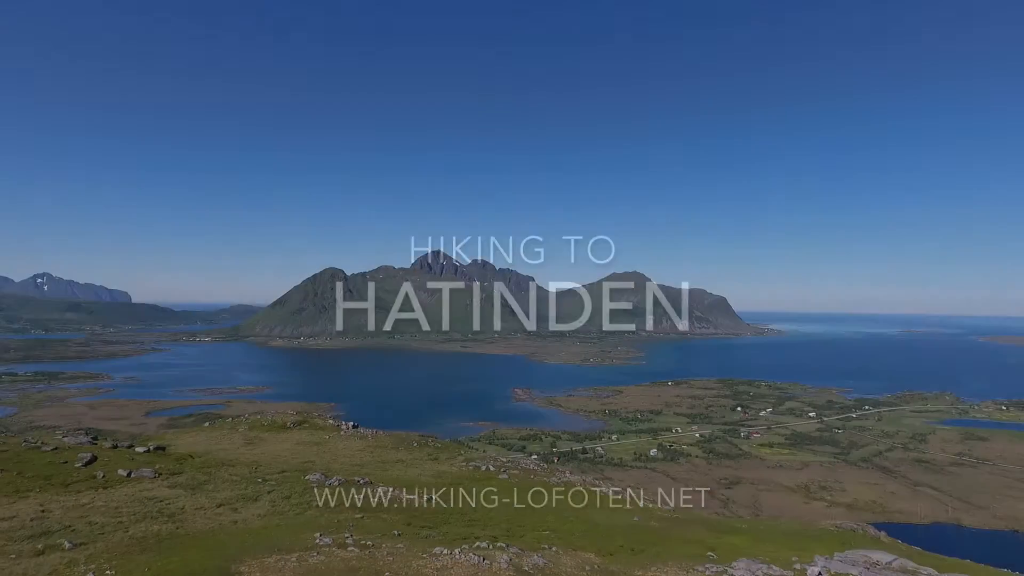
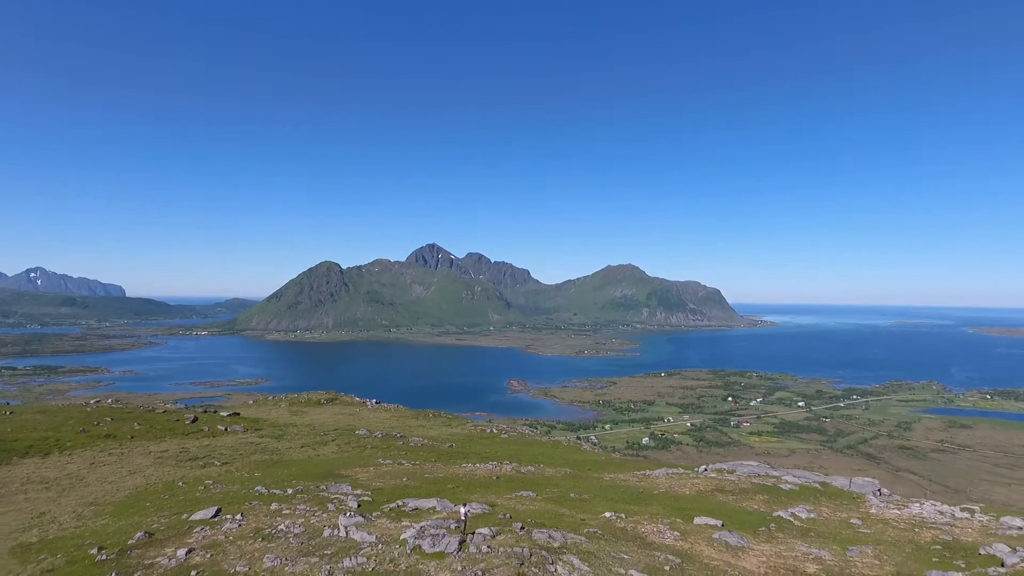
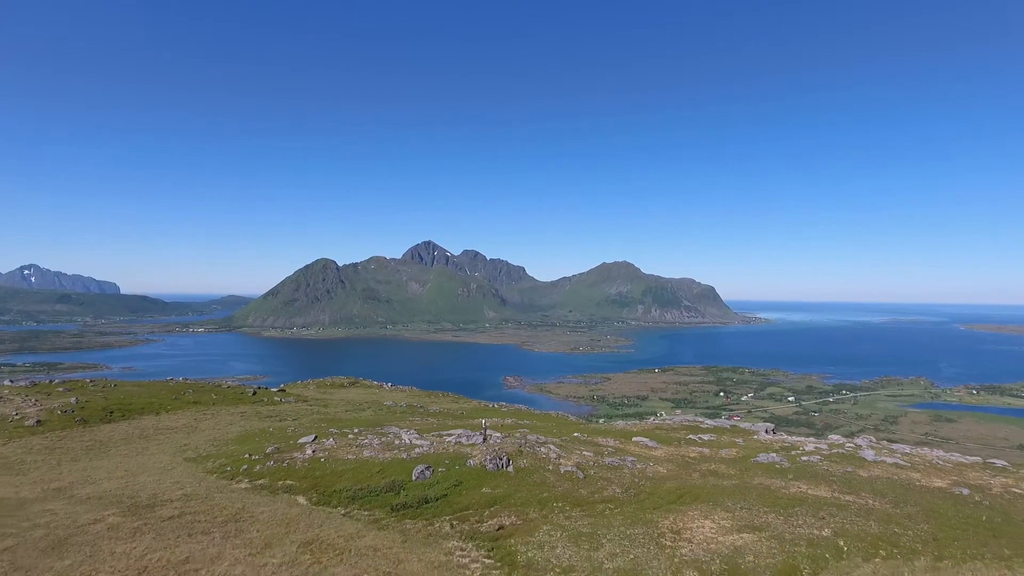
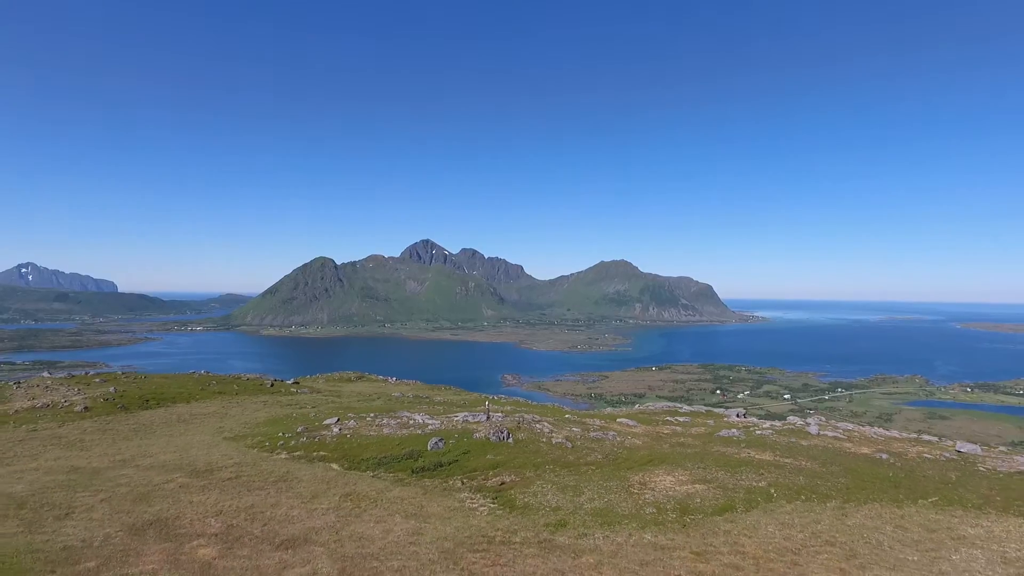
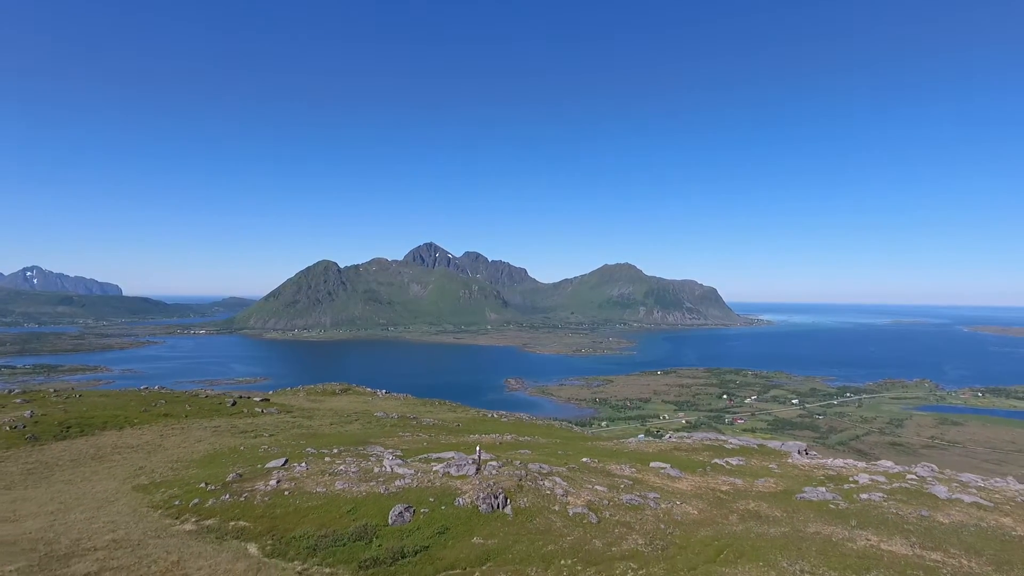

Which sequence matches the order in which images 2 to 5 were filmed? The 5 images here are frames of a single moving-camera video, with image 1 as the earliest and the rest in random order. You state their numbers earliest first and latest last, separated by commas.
2, 5, 3, 4
